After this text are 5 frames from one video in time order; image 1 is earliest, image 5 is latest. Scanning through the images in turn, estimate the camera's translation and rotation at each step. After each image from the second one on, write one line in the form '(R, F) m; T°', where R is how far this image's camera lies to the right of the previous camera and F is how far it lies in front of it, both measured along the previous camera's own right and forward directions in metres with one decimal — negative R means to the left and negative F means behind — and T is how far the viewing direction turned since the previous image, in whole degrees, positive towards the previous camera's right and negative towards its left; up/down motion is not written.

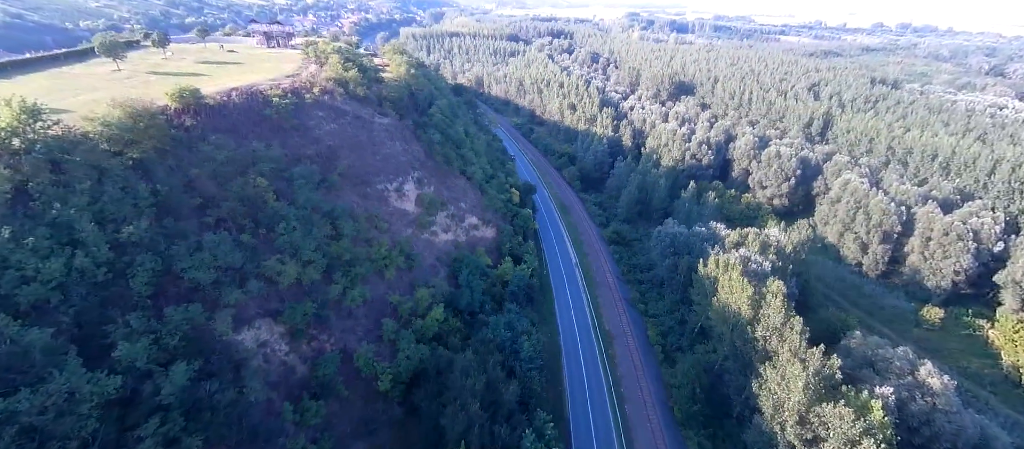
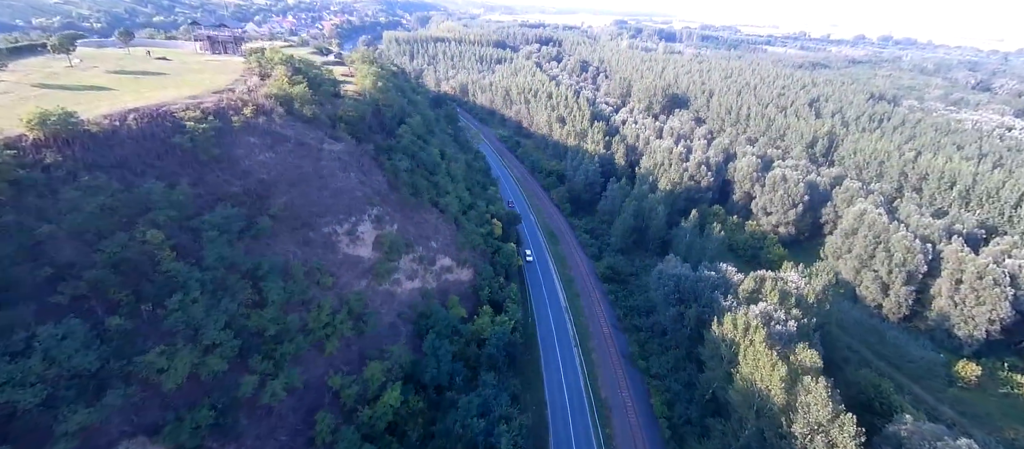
(+0.8, +8.5) m; +2°
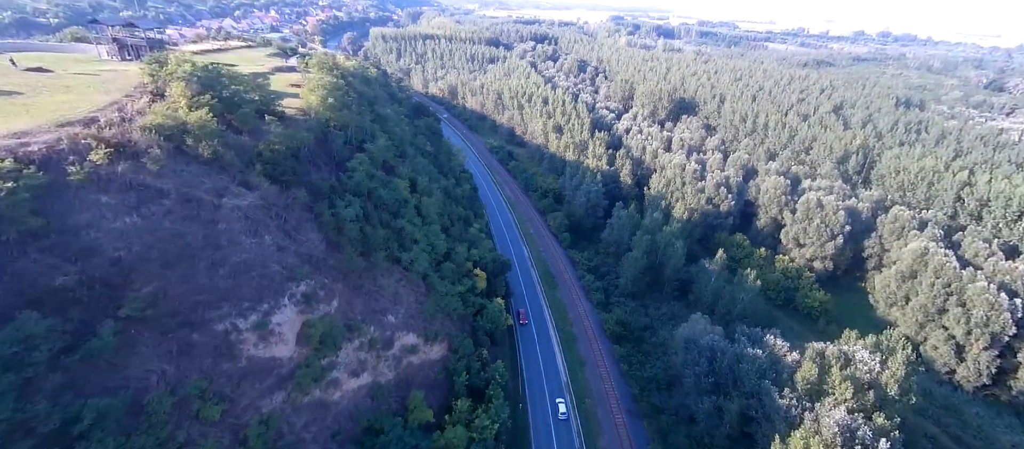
(+1.0, +12.1) m; 0°
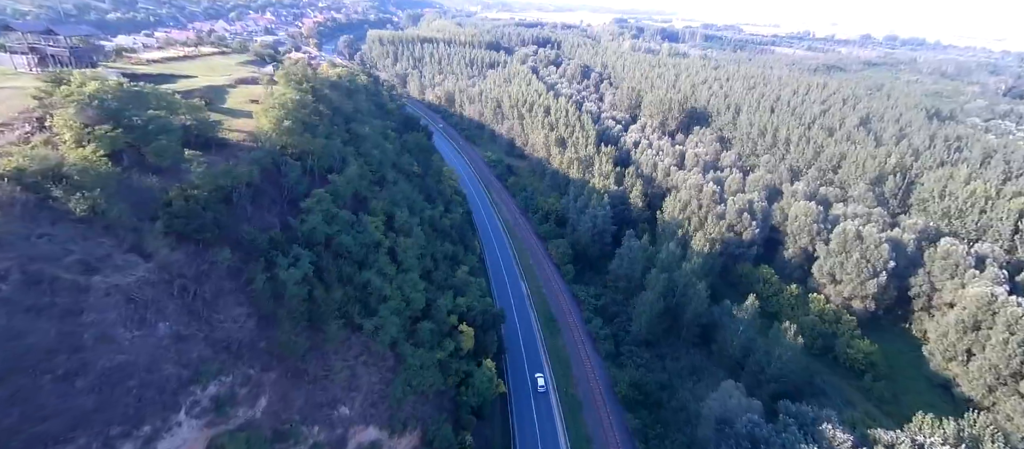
(+0.8, +8.1) m; 0°
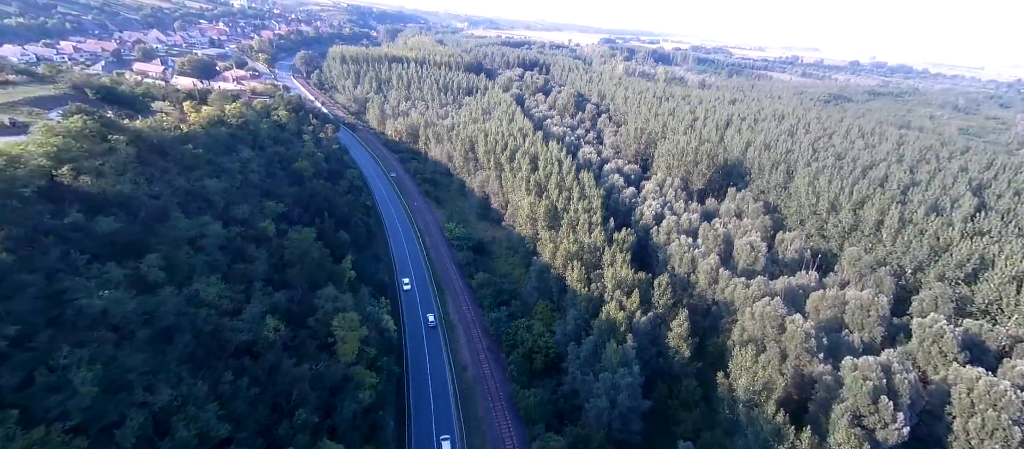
(+2.5, +30.2) m; +2°
